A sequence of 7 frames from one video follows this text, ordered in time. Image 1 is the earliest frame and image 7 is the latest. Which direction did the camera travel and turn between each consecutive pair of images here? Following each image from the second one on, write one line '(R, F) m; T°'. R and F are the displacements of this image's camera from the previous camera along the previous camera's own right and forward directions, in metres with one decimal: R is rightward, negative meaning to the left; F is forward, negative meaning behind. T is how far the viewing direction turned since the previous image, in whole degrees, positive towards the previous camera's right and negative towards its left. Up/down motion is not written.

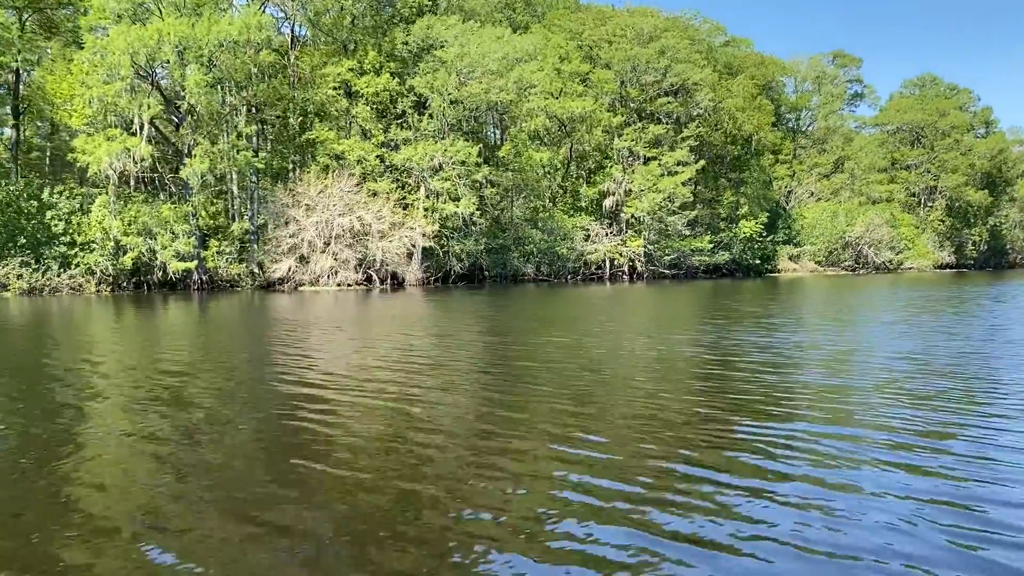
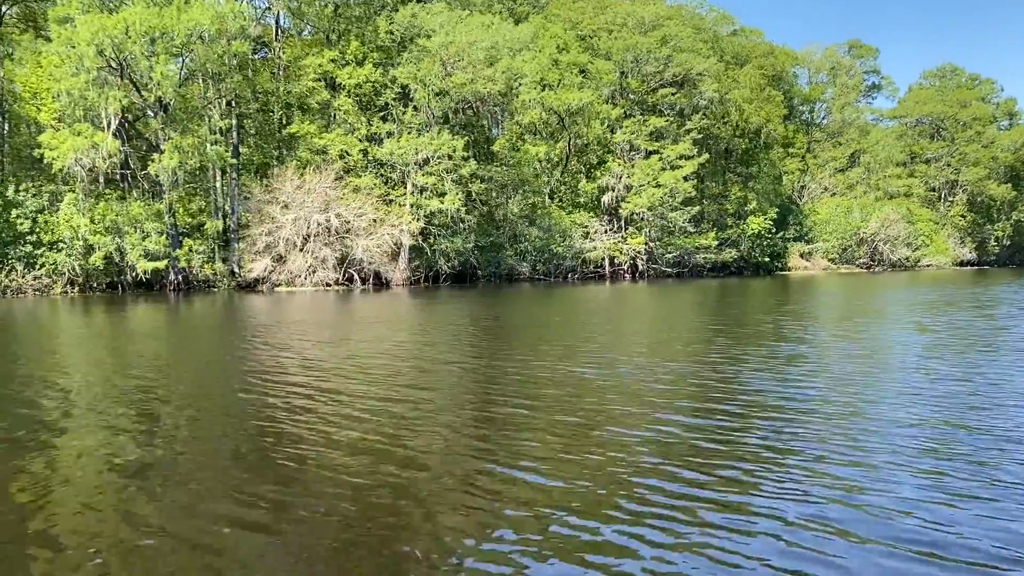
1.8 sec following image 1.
(+1.2, +1.4) m; -1°
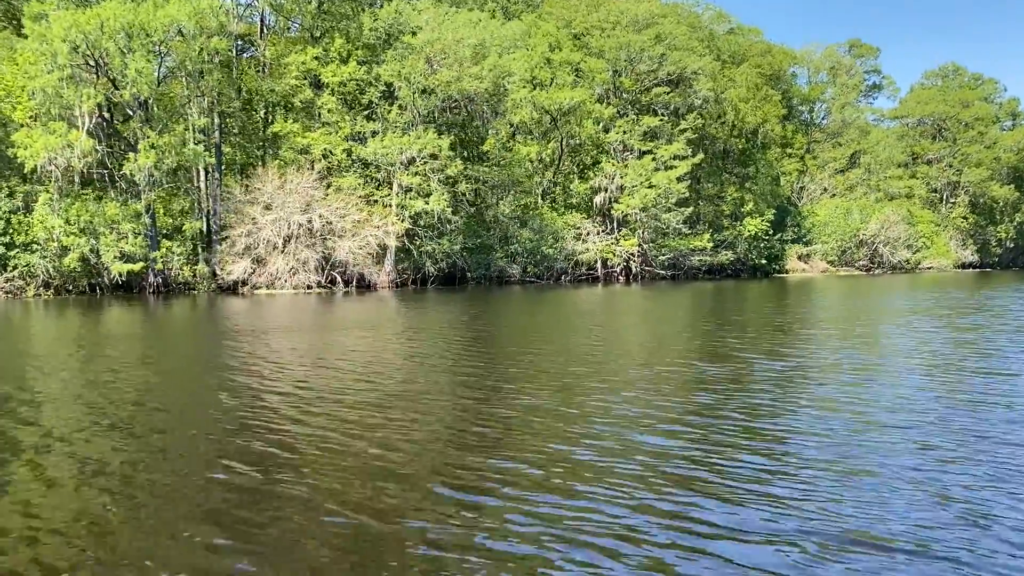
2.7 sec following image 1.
(+0.7, +0.7) m; 0°
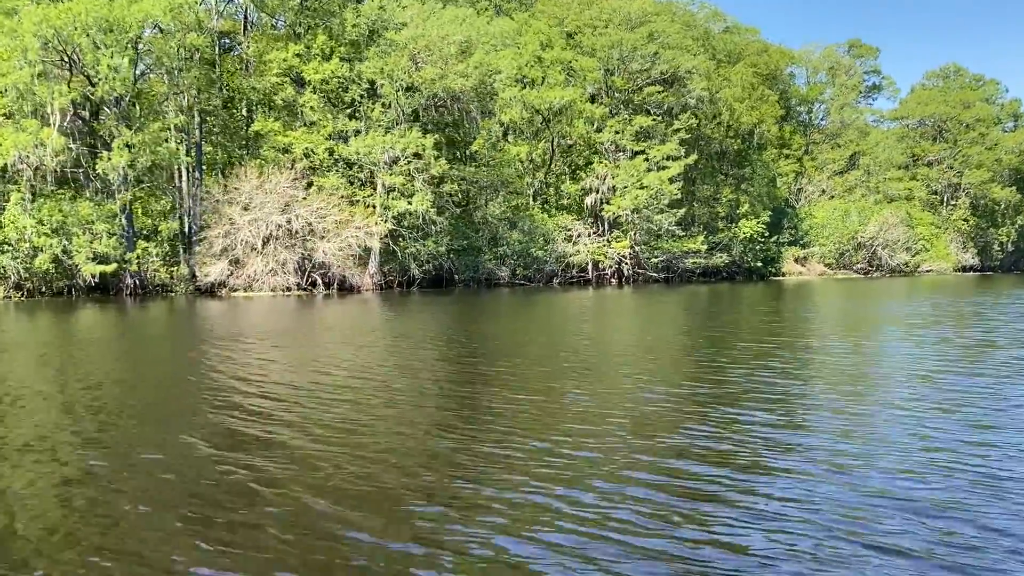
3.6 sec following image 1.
(+0.6, +0.7) m; 0°
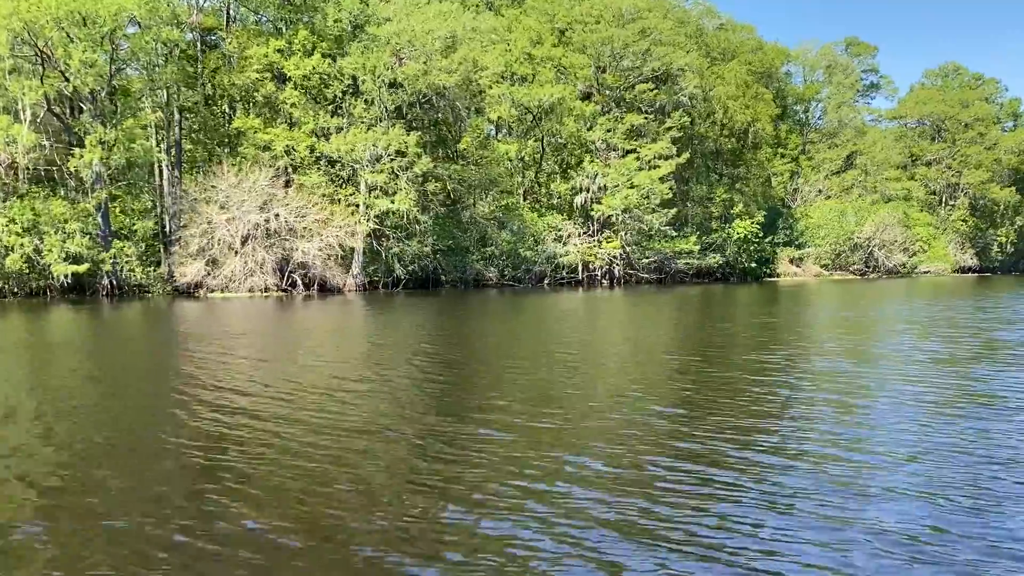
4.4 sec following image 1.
(+0.6, +0.6) m; 0°
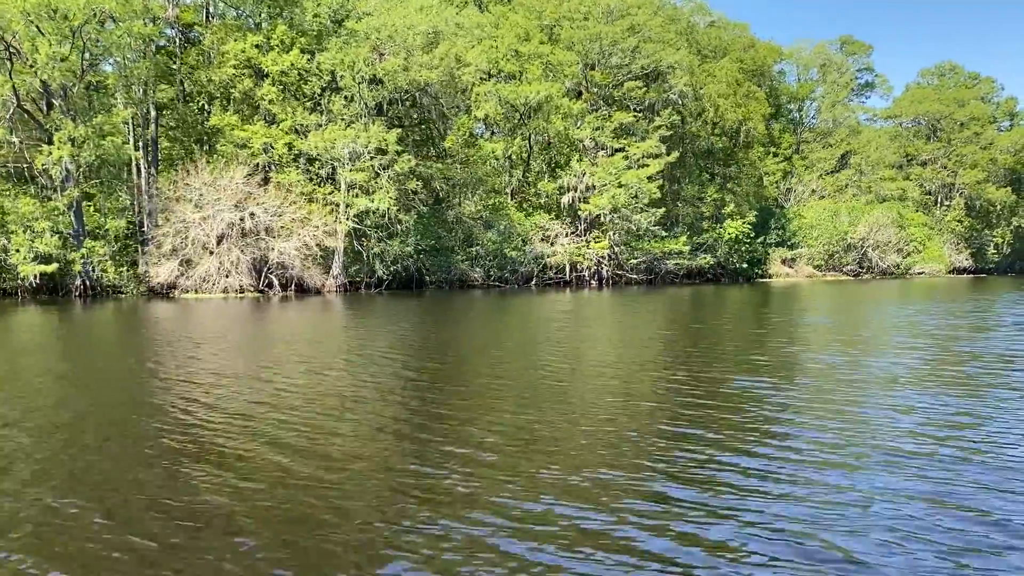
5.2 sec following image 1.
(+0.6, +0.6) m; 0°
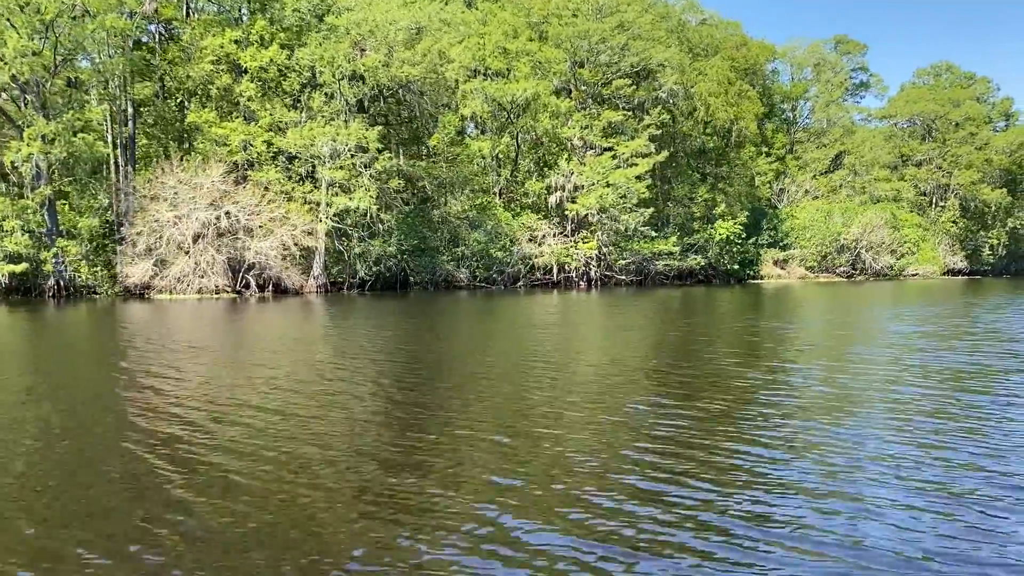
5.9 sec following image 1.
(+0.6, +0.5) m; 0°
